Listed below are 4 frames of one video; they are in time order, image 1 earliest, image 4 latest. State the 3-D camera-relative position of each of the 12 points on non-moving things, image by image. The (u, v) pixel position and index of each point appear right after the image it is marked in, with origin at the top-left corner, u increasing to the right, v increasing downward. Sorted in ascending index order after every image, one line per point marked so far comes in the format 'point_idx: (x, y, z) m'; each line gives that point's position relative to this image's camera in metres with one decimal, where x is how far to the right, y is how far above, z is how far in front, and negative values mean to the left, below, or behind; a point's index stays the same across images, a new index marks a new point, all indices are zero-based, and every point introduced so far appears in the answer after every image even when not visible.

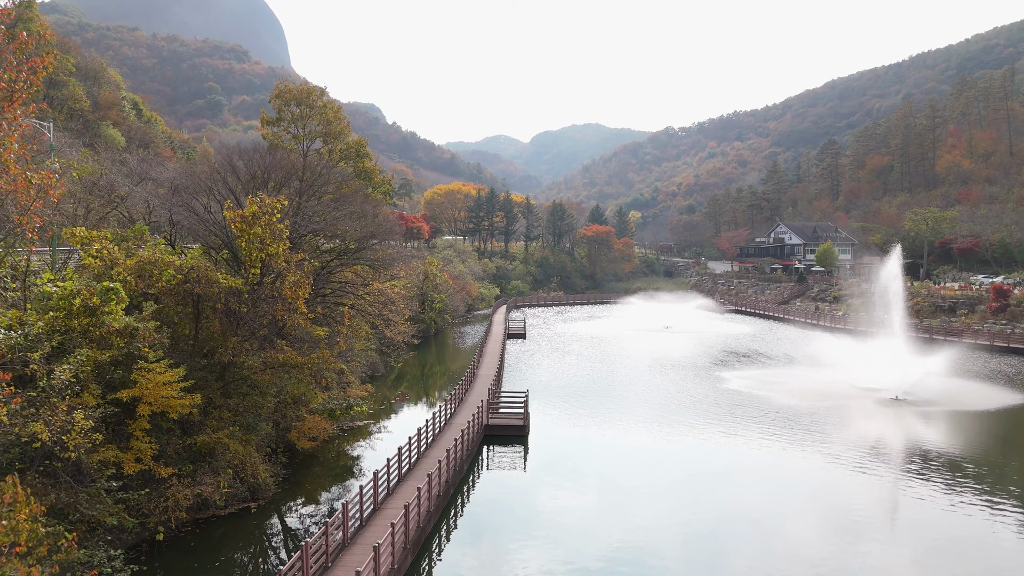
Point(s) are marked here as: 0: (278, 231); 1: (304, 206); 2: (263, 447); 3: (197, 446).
0: (-5.9, +1.4, +14.1) m
1: (-7.0, +2.8, +18.7) m
2: (-6.6, -4.2, +14.8) m
3: (-6.9, -3.5, +12.3) m
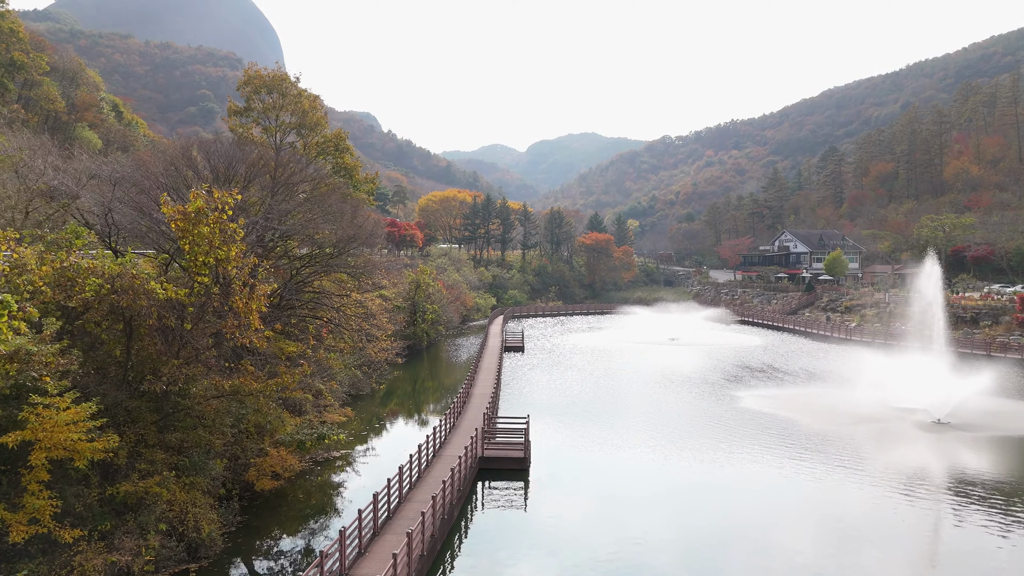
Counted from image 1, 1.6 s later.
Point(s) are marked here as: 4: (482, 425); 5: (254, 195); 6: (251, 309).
0: (-5.9, +1.2, +11.8) m
1: (-7.0, +2.5, +16.4) m
2: (-6.6, -4.5, +12.3) m
3: (-6.9, -3.7, +9.9) m
4: (-1.0, -4.8, +19.7) m
5: (-7.7, +2.8, +16.8) m
6: (-5.4, -0.4, +11.5) m
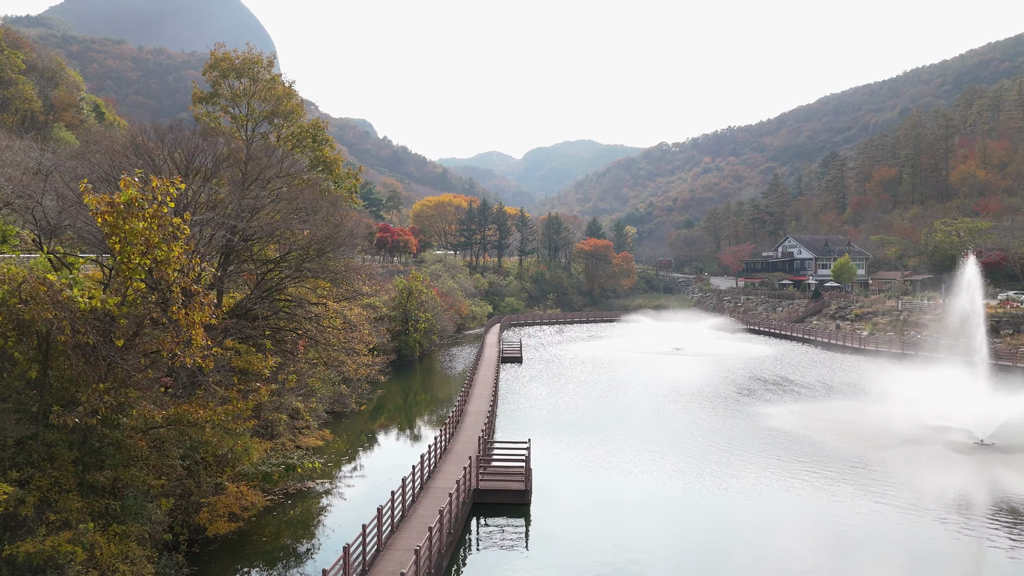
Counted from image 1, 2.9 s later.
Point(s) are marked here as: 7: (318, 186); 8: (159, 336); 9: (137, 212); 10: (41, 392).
0: (-5.9, +1.1, +9.8) m
1: (-7.0, +2.3, +14.4) m
2: (-6.6, -4.6, +10.3) m
3: (-6.9, -3.8, +7.8) m
4: (-1.1, -5.0, +17.7) m
5: (-7.7, +2.6, +14.8) m
6: (-5.4, -0.6, +9.5) m
7: (-6.3, +3.3, +18.2) m
8: (-6.1, -0.8, +9.7) m
9: (-6.1, +1.2, +9.1) m
10: (-7.5, -1.6, +8.9) m
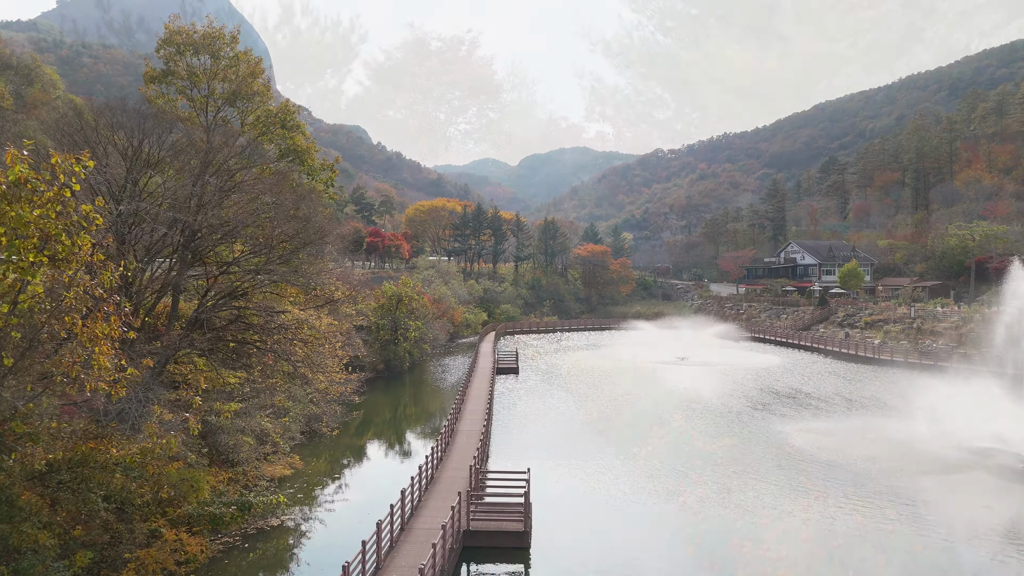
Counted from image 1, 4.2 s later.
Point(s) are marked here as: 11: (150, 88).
0: (-6.0, +1.0, +7.8) m
1: (-7.1, +2.1, +12.4) m
2: (-6.6, -4.7, +8.2) m
3: (-6.9, -3.8, +5.7) m
4: (-1.2, -5.2, +15.6) m
5: (-7.8, +2.4, +12.8) m
6: (-5.4, -0.6, +7.4) m
7: (-6.4, +3.1, +16.2) m
8: (-6.1, -0.9, +7.6) m
9: (-6.1, +1.2, +7.1) m
10: (-7.5, -1.7, +6.8) m
11: (-10.0, +5.4, +15.6) m
